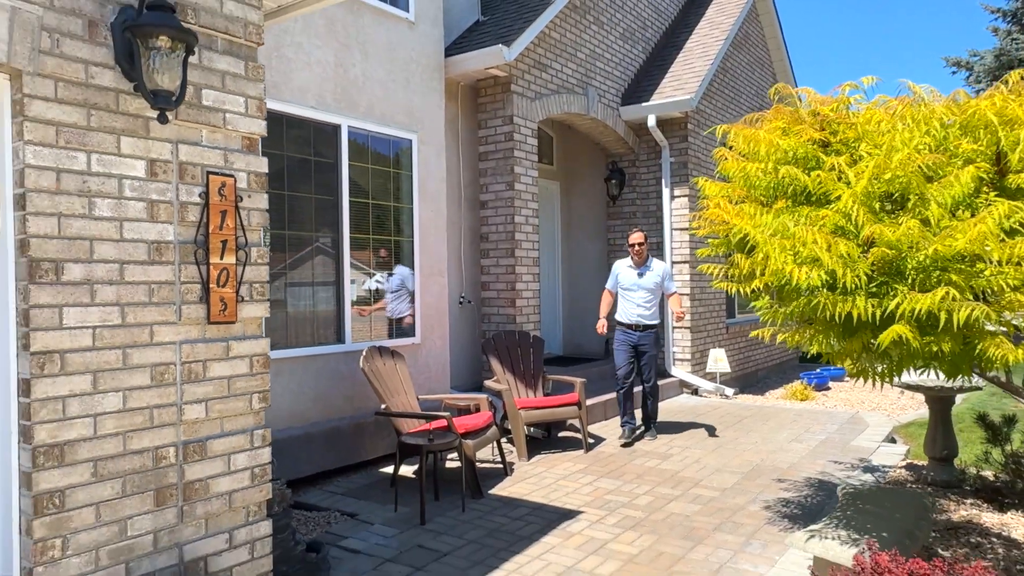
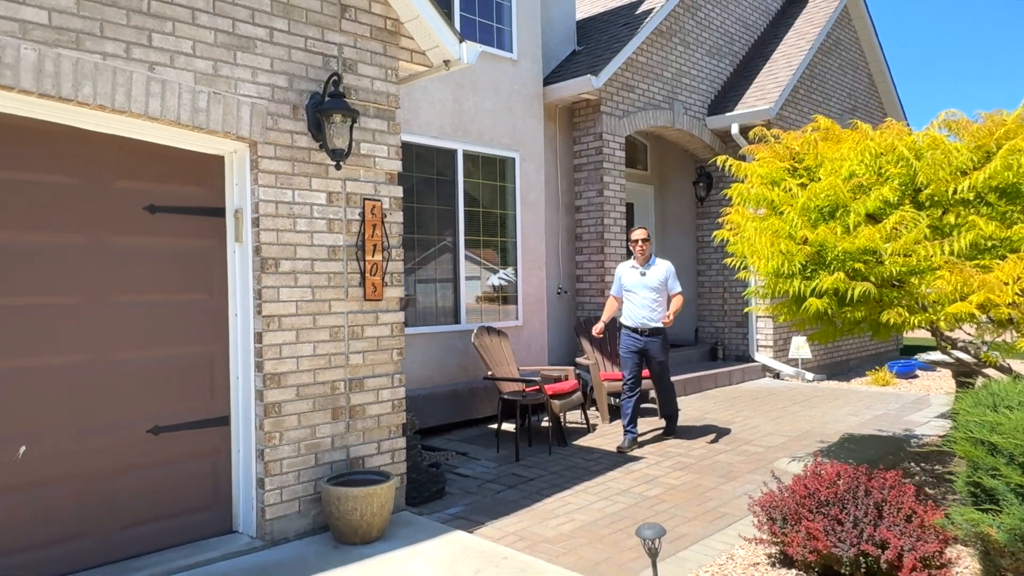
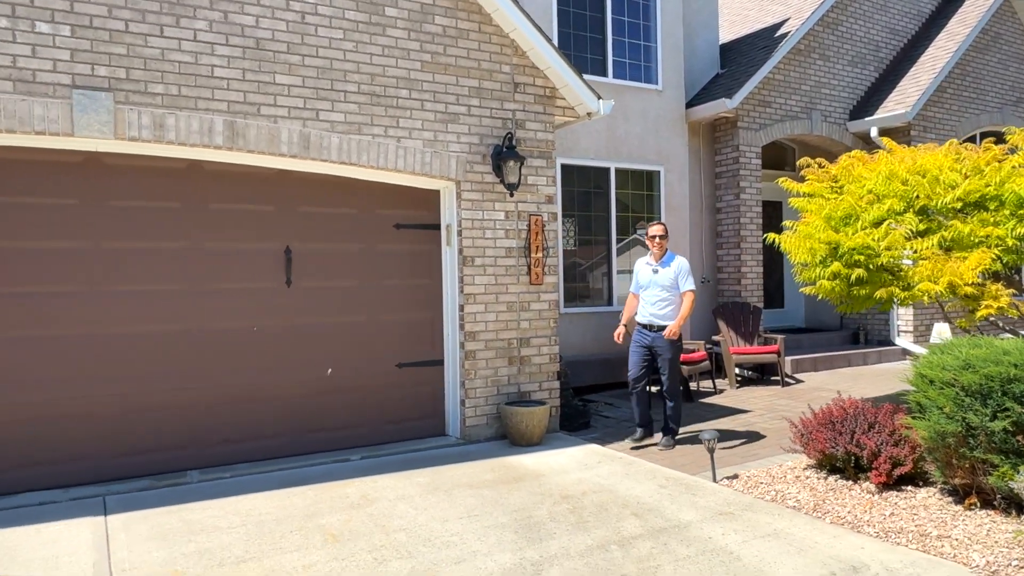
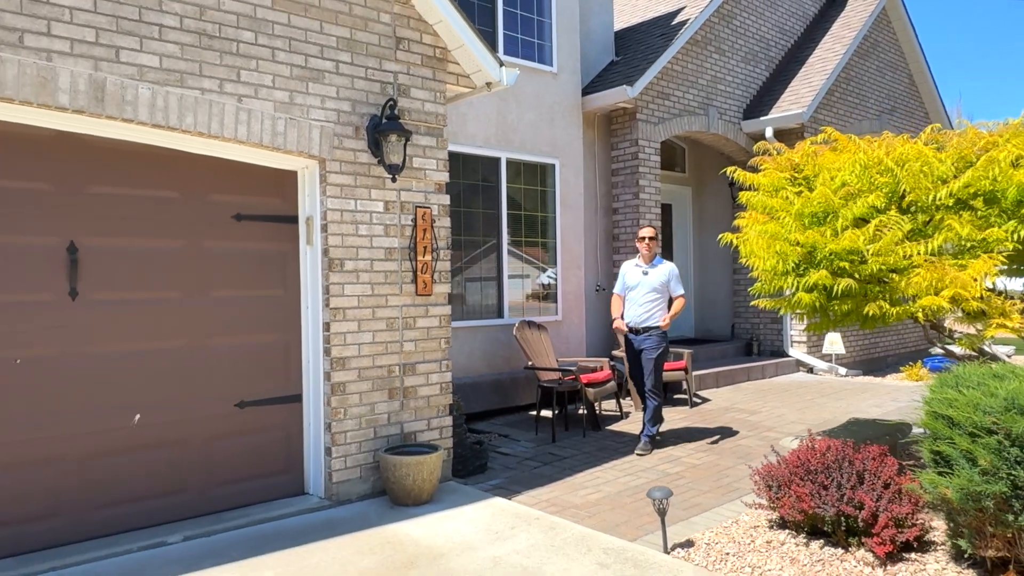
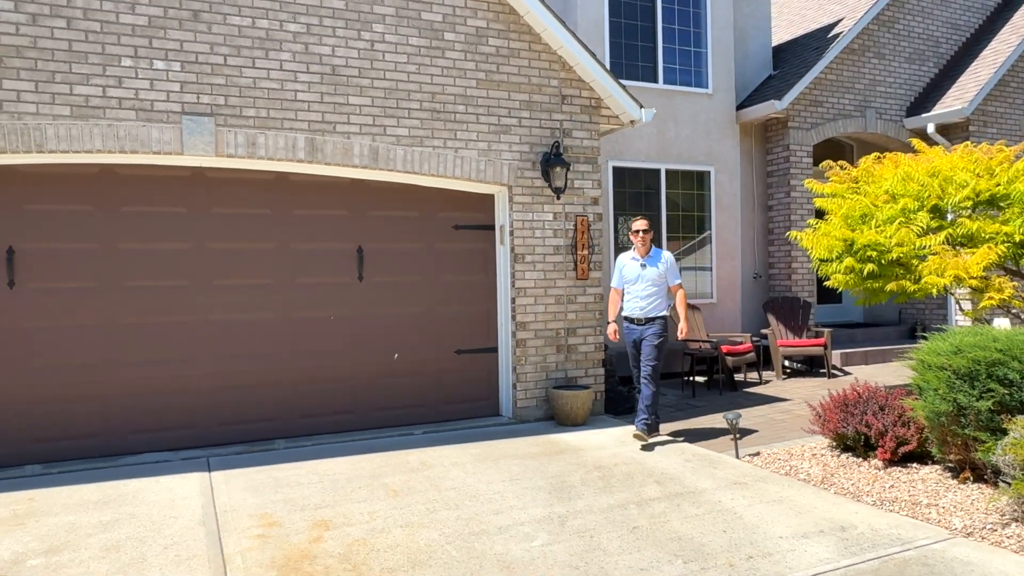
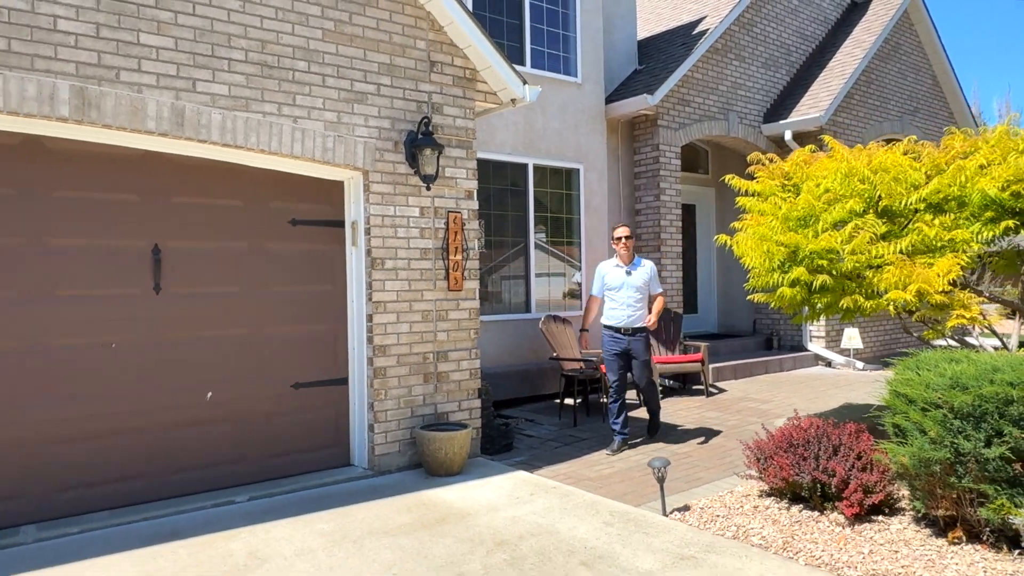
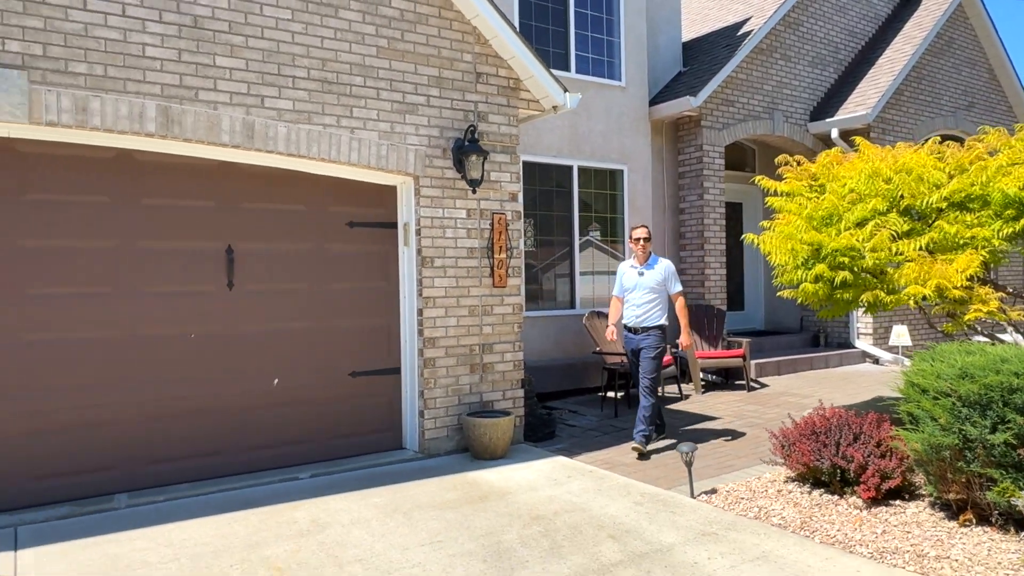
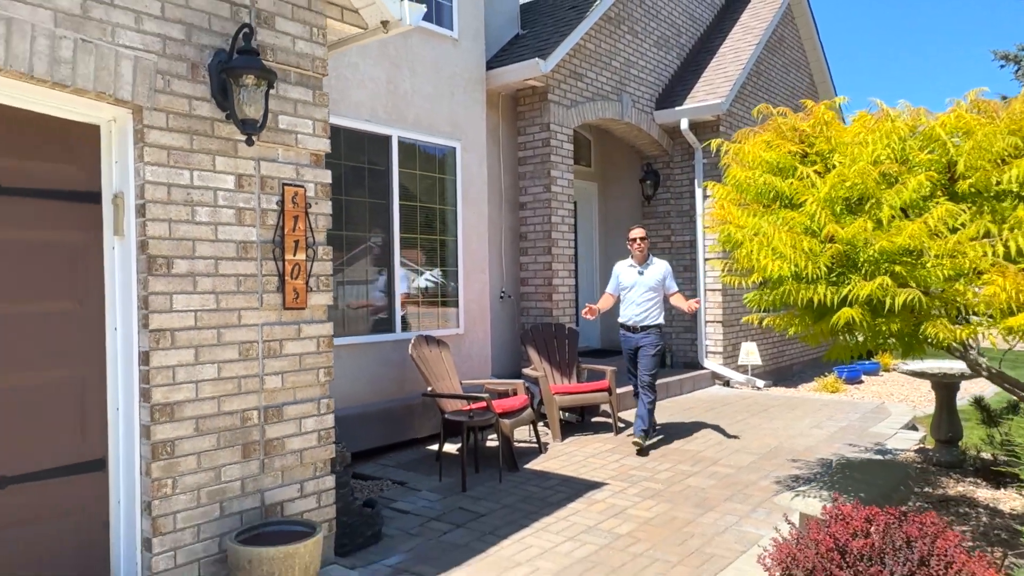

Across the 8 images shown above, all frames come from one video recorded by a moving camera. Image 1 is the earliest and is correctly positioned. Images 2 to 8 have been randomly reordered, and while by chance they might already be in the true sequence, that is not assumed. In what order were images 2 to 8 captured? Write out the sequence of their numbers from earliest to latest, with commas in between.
8, 2, 4, 6, 7, 3, 5
